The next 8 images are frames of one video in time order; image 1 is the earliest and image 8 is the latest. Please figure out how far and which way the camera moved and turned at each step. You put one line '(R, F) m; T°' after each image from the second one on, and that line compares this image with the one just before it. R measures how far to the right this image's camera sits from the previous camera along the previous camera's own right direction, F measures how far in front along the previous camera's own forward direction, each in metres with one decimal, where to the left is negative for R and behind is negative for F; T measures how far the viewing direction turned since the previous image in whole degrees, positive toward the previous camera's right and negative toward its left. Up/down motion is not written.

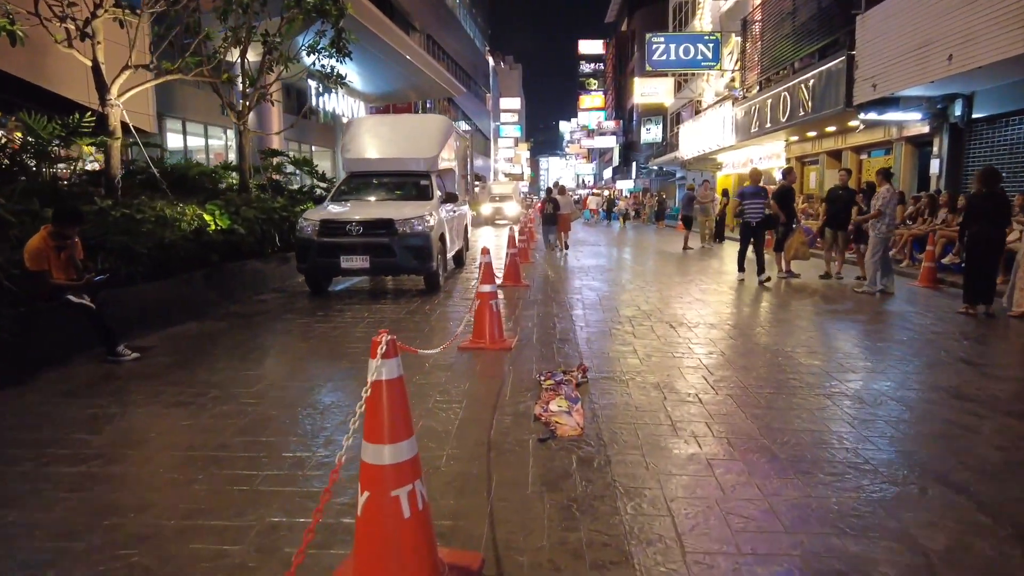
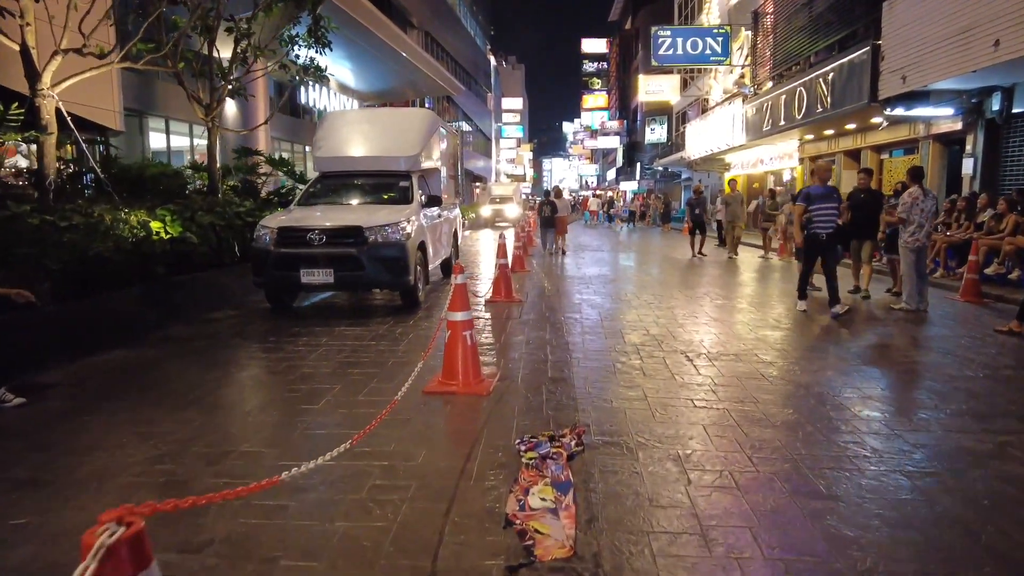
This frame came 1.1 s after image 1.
(+0.2, +1.3) m; 0°
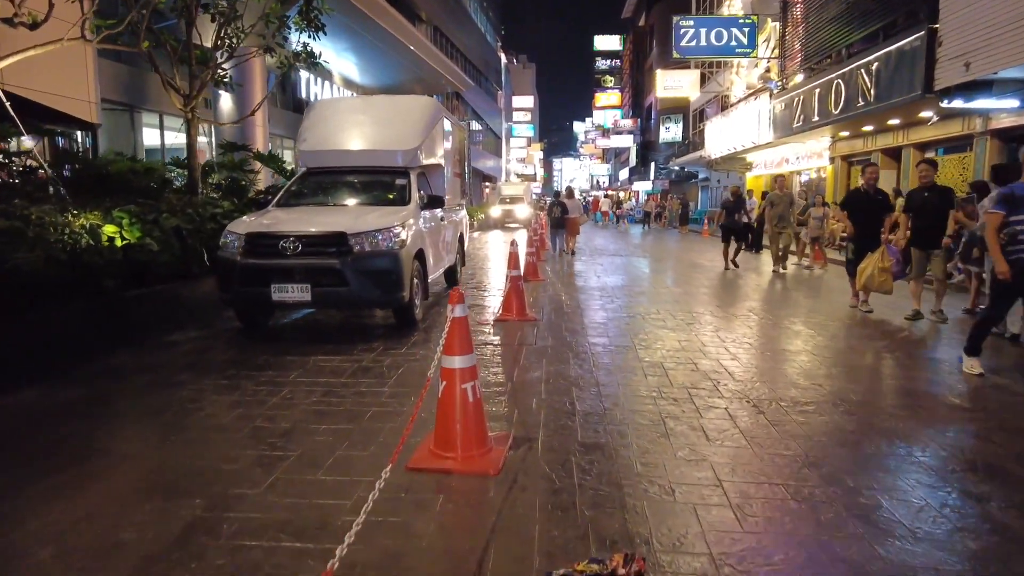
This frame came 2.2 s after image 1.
(-0.1, +1.4) m; -1°
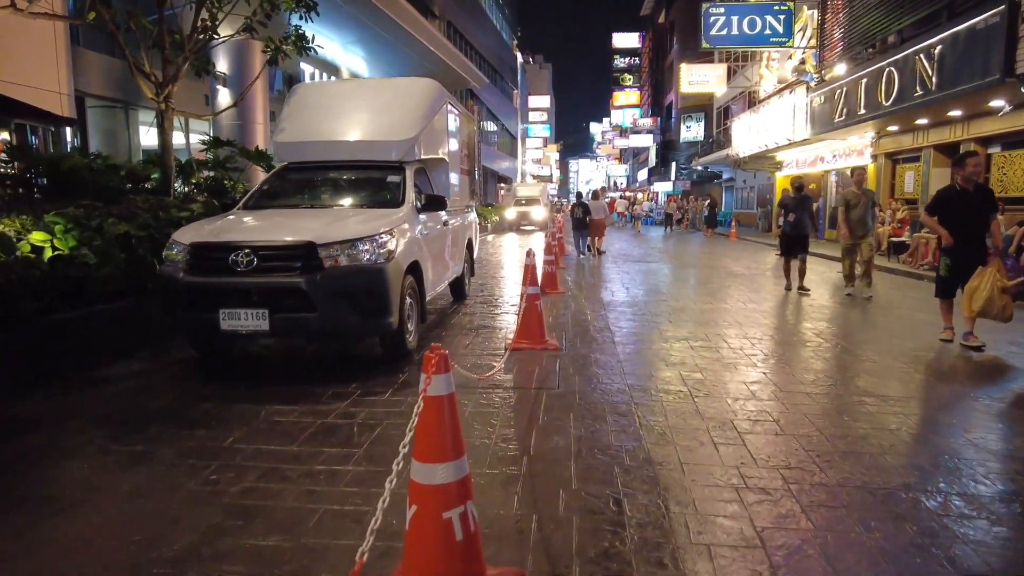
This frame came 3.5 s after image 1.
(0.0, +1.6) m; -1°
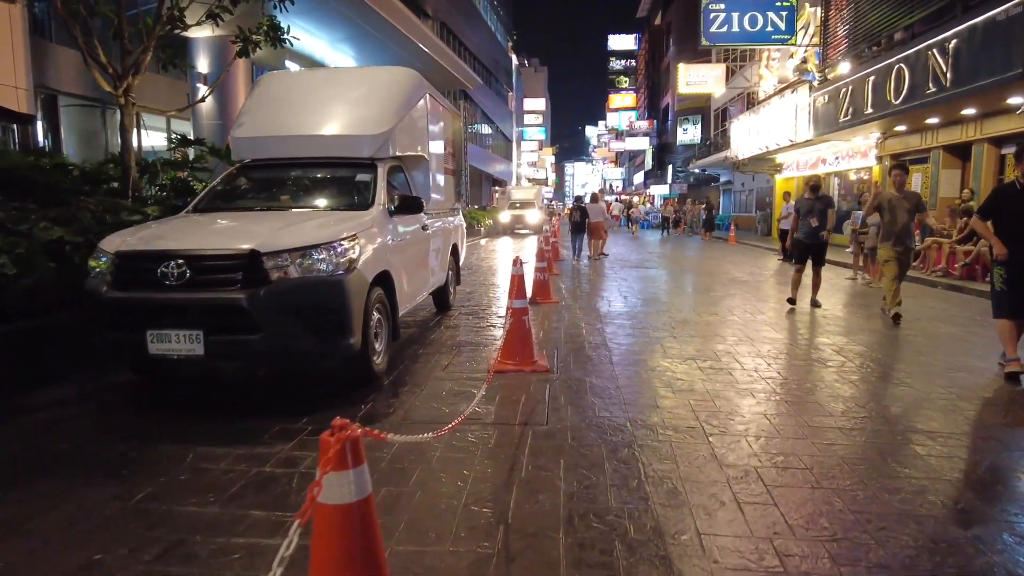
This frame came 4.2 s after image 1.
(+0.1, +0.8) m; 0°
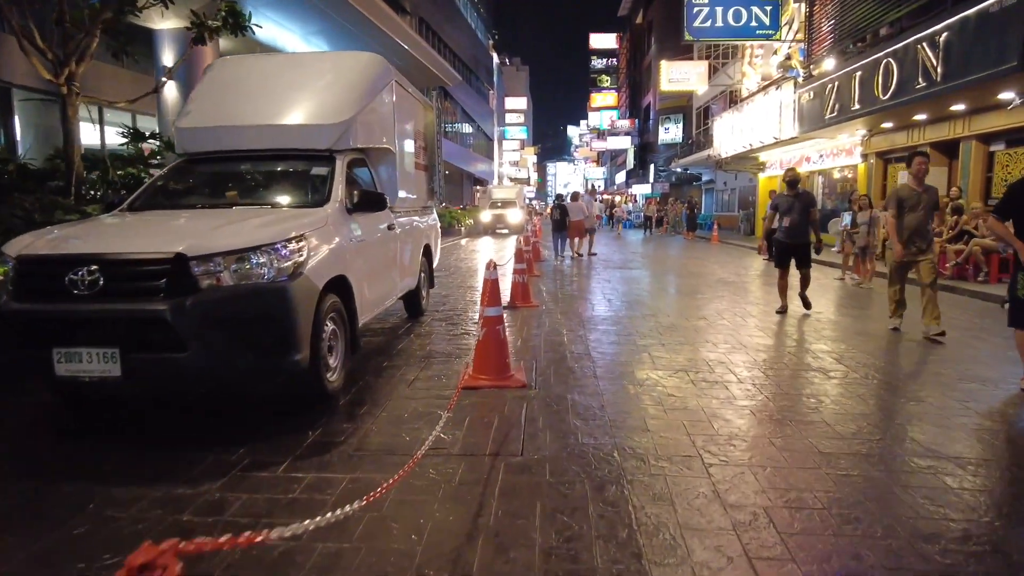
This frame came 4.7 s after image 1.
(+0.1, +0.6) m; +2°
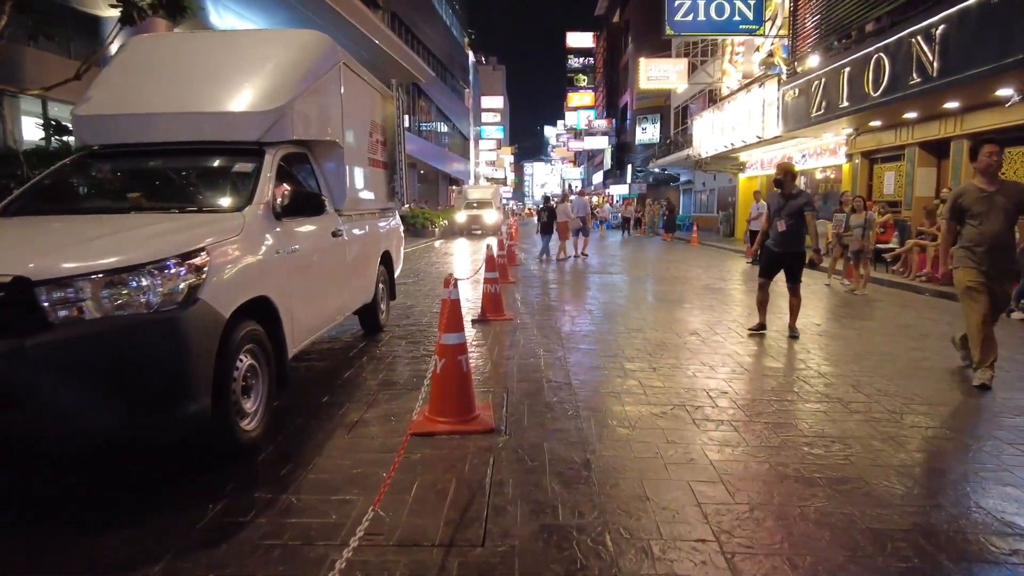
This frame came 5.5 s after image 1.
(+0.1, +1.0) m; +2°
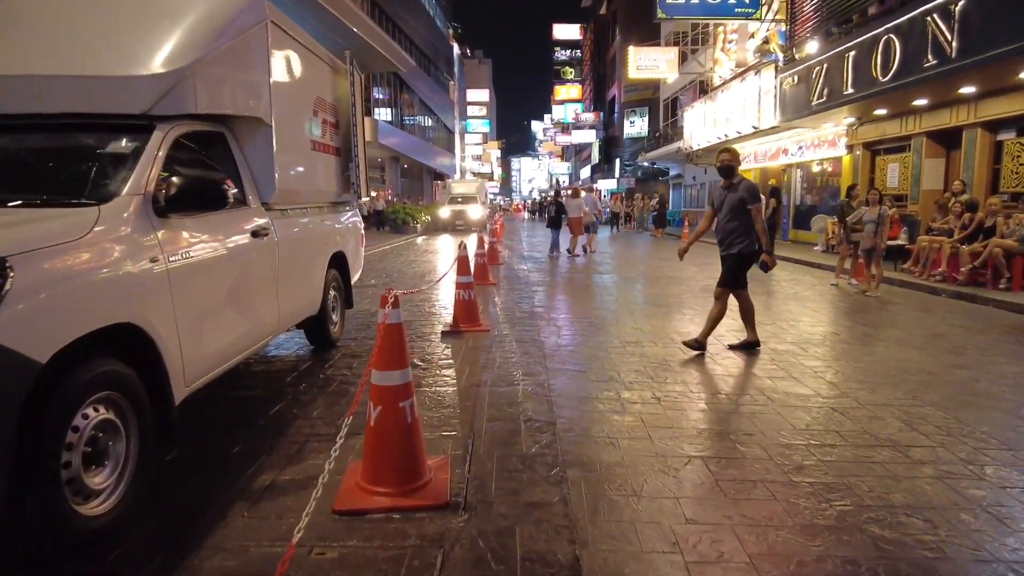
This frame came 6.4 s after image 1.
(+0.1, +1.2) m; +1°
